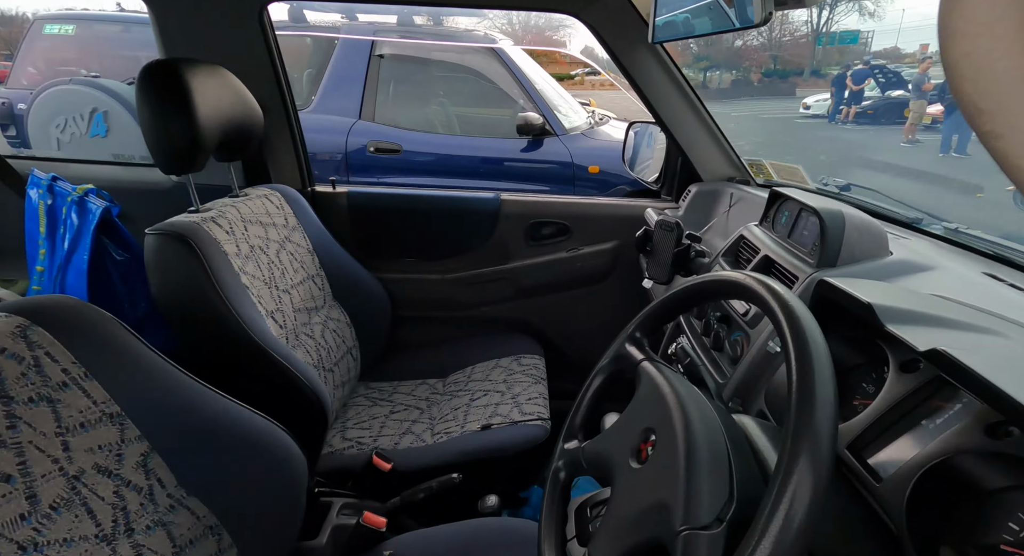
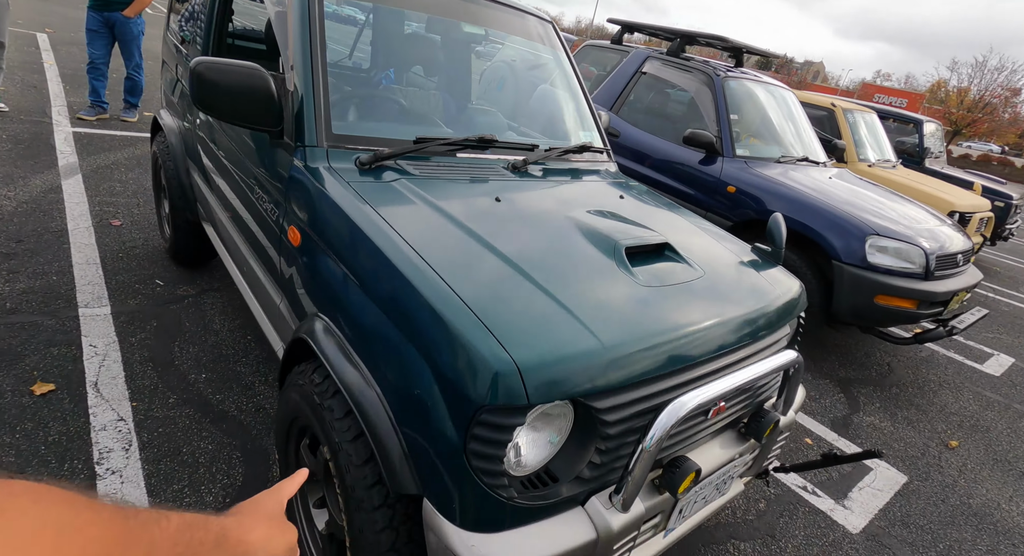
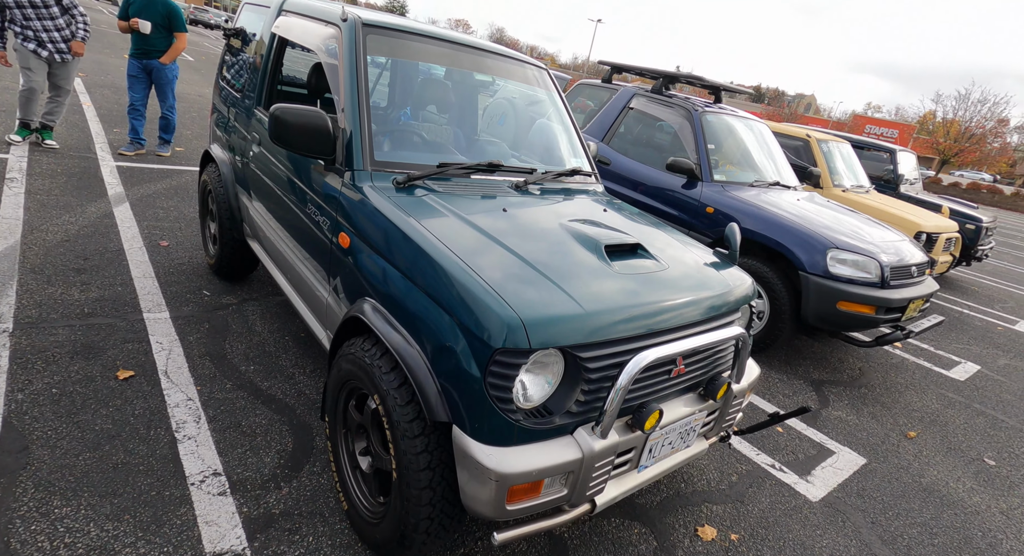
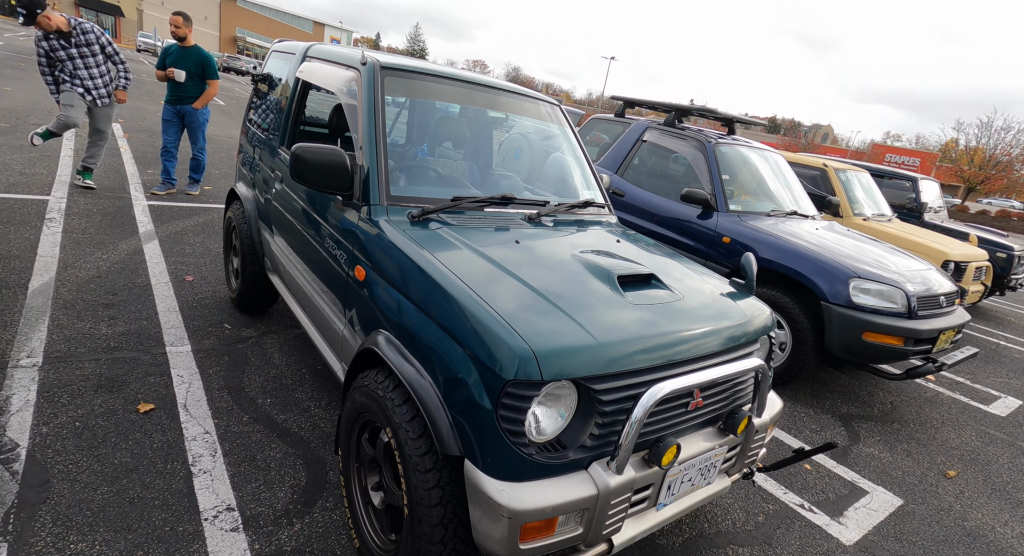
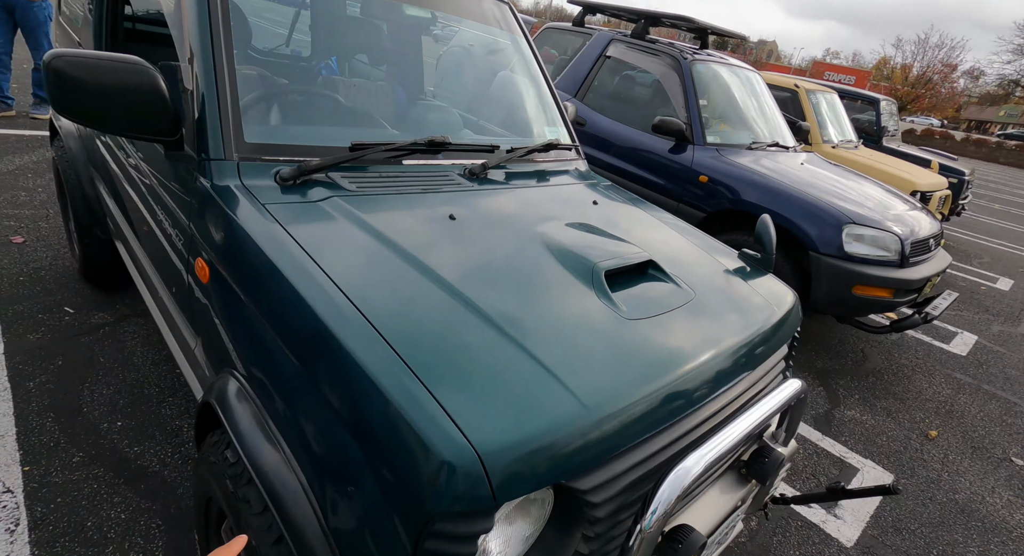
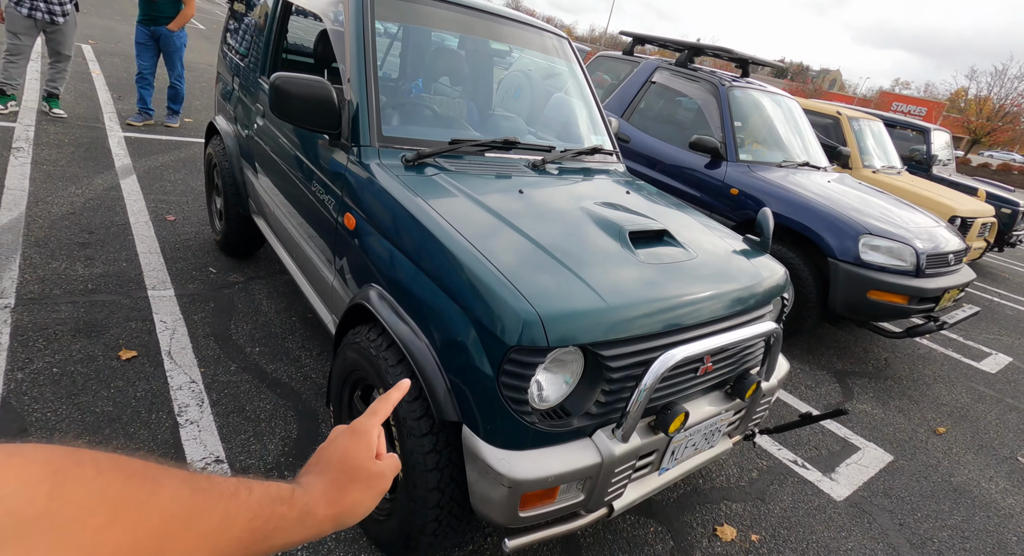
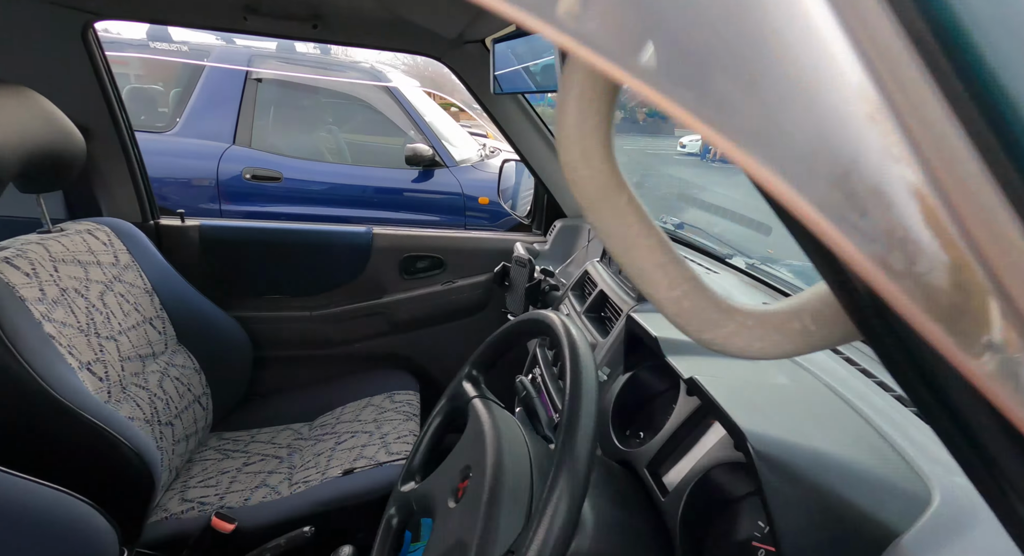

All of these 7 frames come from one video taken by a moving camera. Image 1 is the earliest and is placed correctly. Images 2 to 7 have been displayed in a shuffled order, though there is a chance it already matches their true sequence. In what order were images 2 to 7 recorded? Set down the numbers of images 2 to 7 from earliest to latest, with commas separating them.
7, 5, 2, 6, 3, 4
